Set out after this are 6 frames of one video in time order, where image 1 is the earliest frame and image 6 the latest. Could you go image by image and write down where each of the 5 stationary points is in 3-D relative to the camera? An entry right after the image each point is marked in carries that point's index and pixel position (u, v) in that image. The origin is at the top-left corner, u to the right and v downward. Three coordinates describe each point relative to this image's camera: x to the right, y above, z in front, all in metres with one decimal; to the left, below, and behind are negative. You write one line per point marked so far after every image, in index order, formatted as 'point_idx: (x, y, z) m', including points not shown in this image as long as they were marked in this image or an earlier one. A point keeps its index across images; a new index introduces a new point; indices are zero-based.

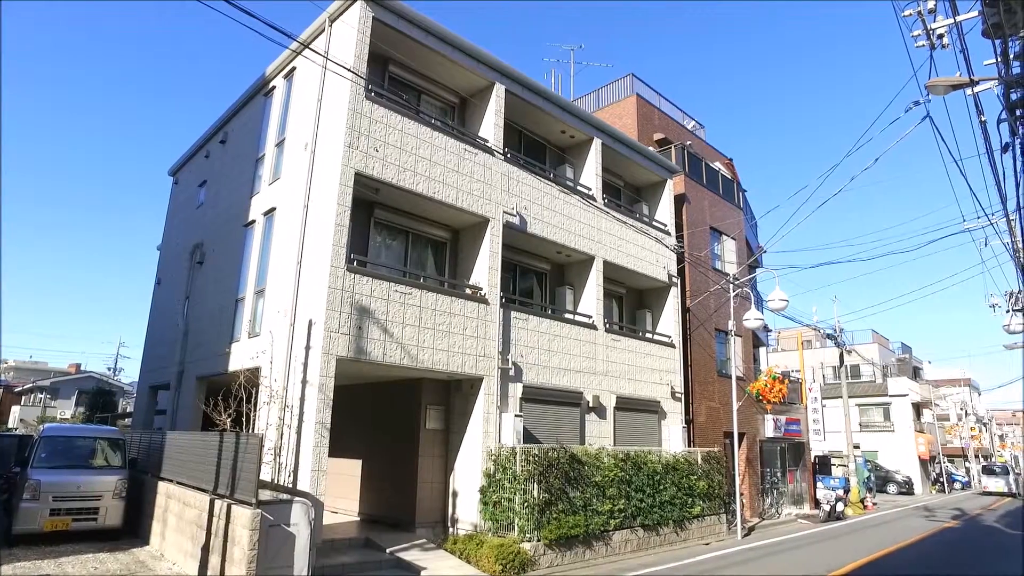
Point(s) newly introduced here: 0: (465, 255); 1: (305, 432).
0: (-0.9, +0.6, +13.5) m
1: (-2.9, -2.0, +9.9) m
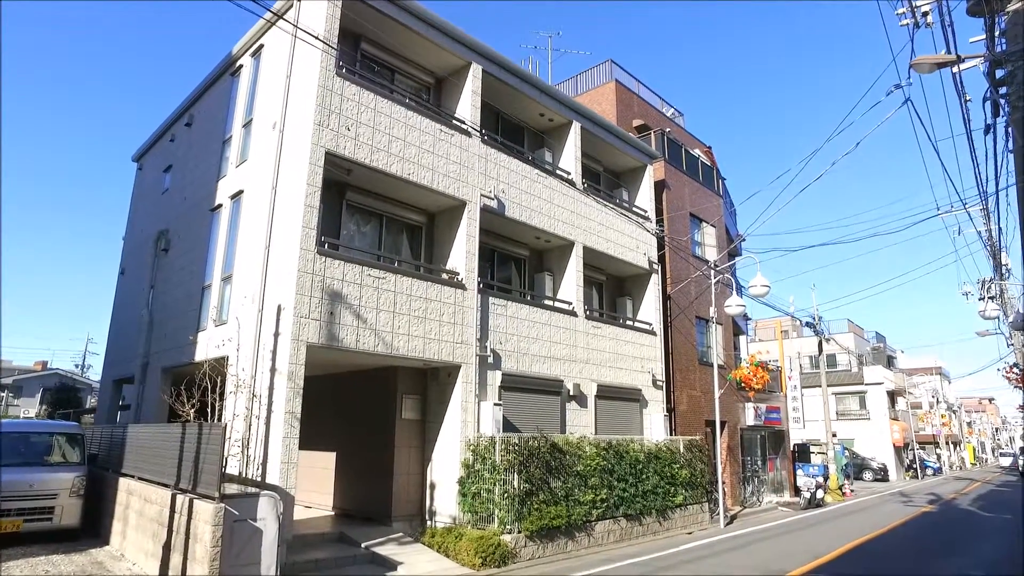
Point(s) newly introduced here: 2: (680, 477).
0: (-1.3, +0.9, +13.0) m
1: (-3.1, -1.8, +9.5) m
2: (+3.6, -4.1, +15.6) m
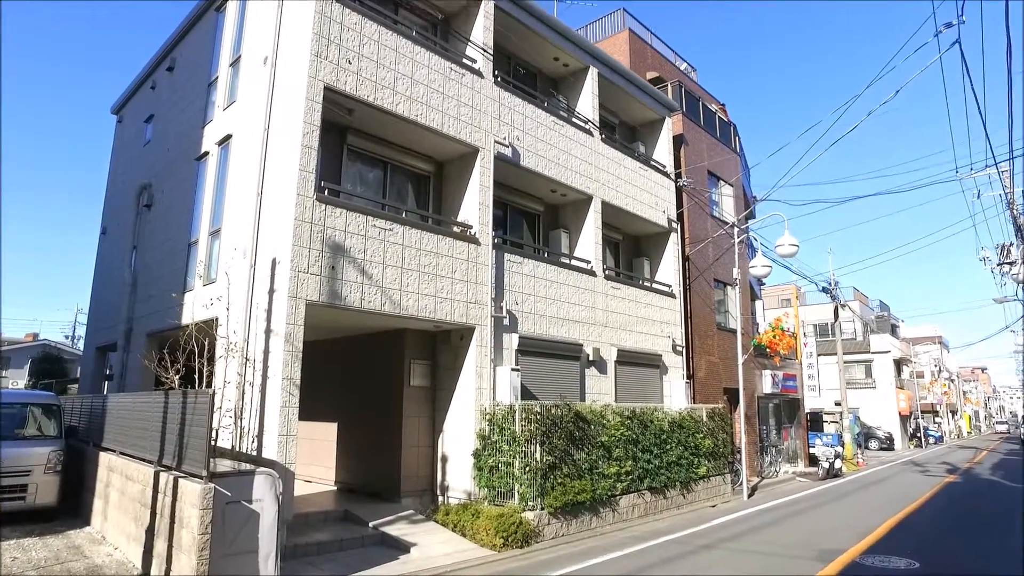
0: (-1.0, +1.6, +11.9) m
1: (-2.8, -1.2, +8.4) m
2: (+3.9, -3.3, +14.7) m
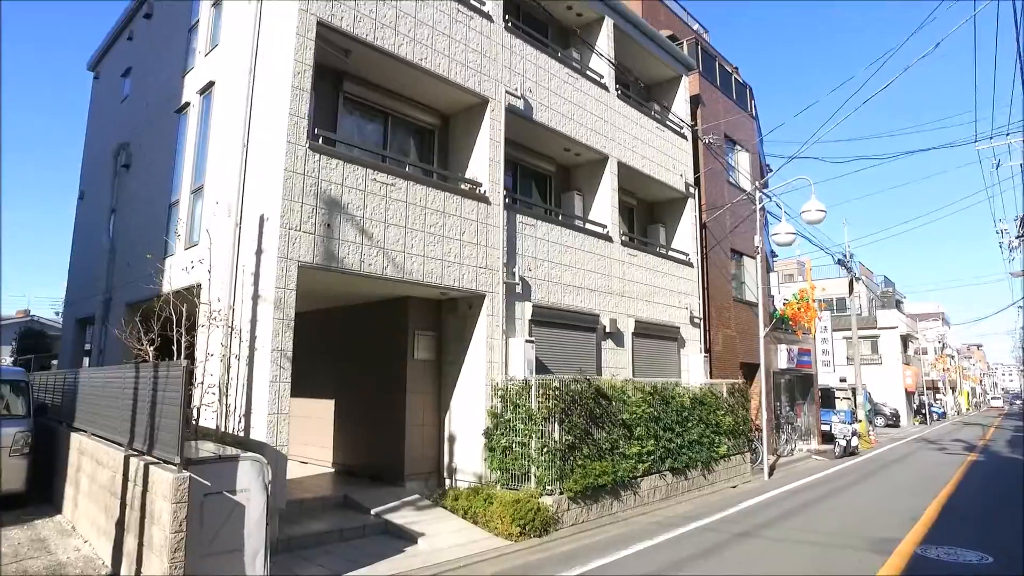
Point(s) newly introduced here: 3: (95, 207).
0: (-0.8, +2.1, +10.8) m
1: (-2.6, -0.8, +7.4) m
2: (+4.1, -2.6, +13.8) m
3: (-7.9, +1.5, +13.7) m
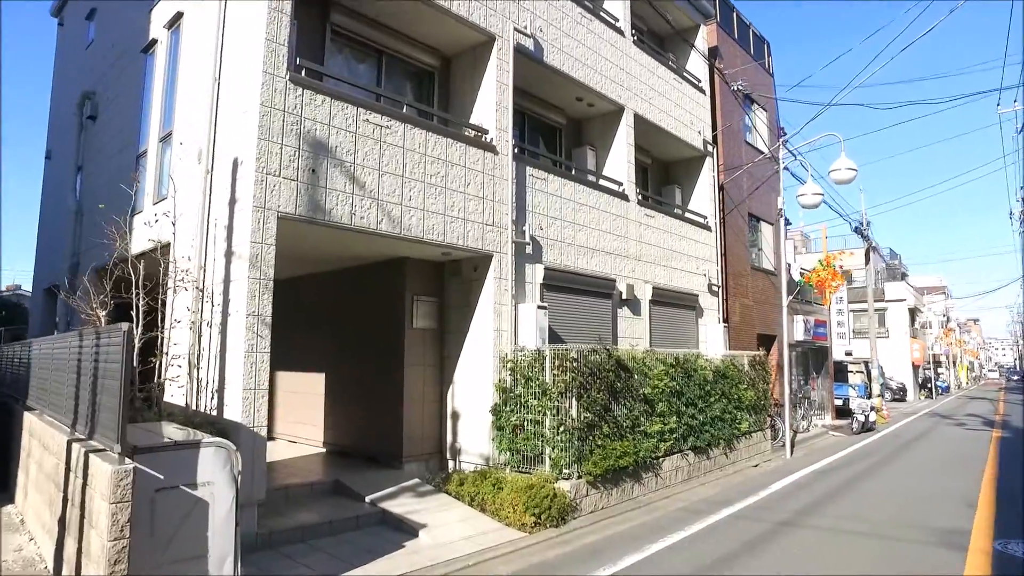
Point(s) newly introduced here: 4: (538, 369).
0: (-0.7, +2.7, +9.6) m
1: (-2.5, -0.4, +6.4) m
2: (+4.2, -2.0, +12.9) m
3: (-7.8, +2.2, +12.5) m
4: (+0.3, -0.9, +8.3) m
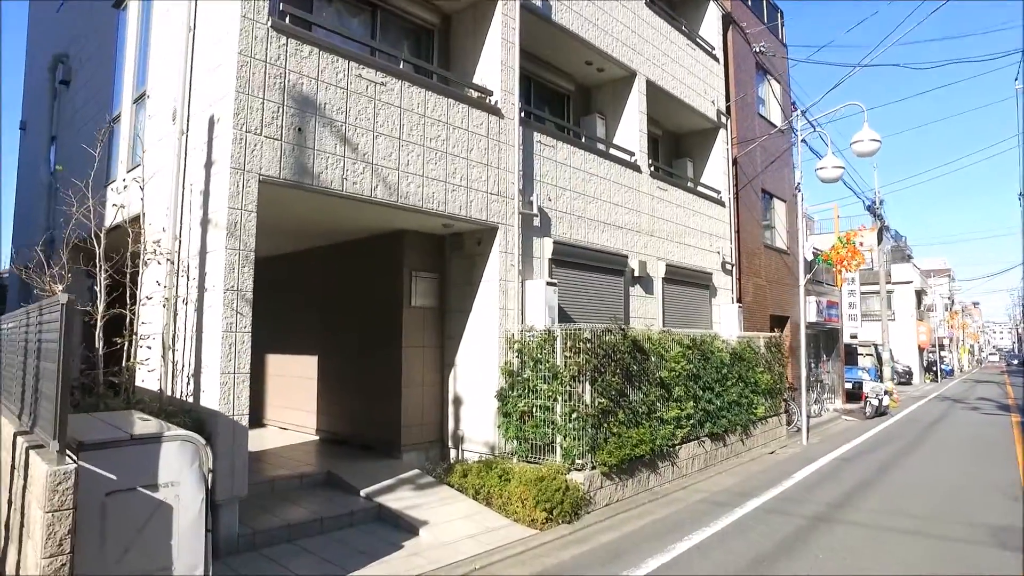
0: (-0.6, +2.9, +8.9) m
1: (-2.4, -0.1, +5.7) m
2: (+4.3, -1.6, +12.2) m
3: (-7.8, +2.5, +11.8) m
4: (+0.4, -0.7, +7.6) m
